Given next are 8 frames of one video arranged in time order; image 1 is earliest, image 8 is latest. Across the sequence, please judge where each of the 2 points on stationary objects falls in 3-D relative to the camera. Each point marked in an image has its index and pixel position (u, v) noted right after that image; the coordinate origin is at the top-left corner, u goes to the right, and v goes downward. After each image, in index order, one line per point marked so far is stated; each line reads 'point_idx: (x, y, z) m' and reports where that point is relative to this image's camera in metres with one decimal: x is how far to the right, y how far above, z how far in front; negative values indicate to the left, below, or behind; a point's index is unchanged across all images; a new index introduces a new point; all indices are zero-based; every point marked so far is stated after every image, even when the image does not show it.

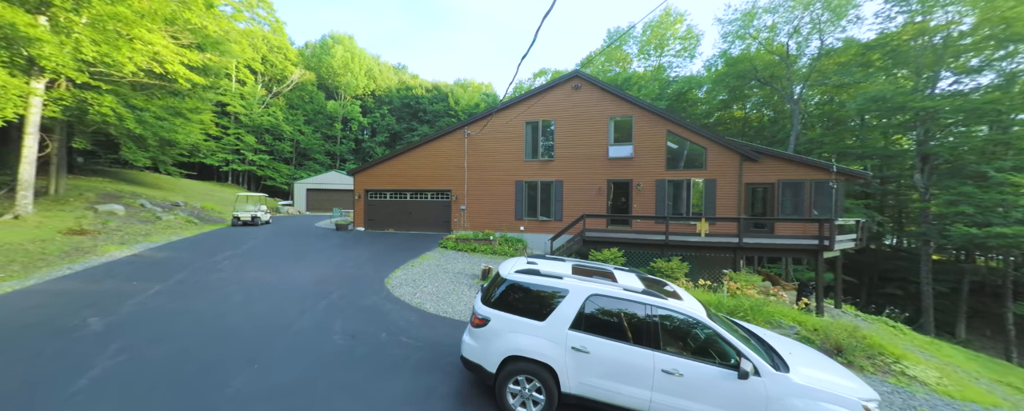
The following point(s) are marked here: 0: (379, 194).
0: (-5.7, +0.5, +12.7) m
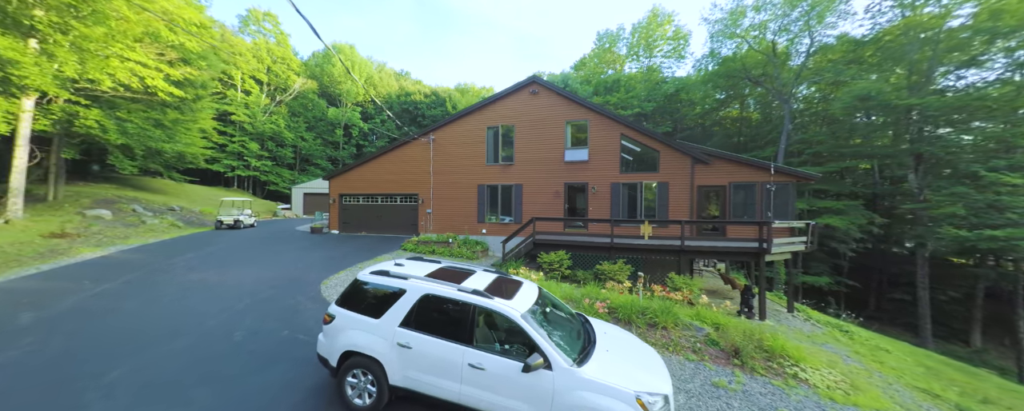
0: (-7.1, +0.3, +13.2) m
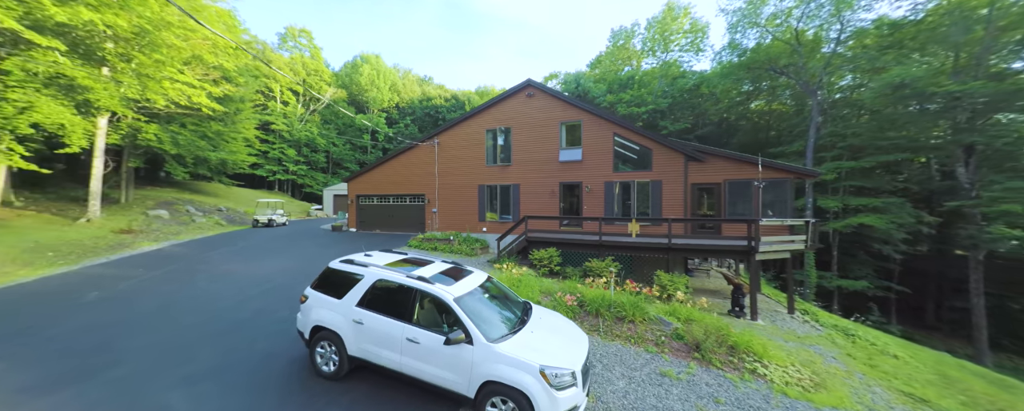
0: (-6.9, +0.3, +14.3) m
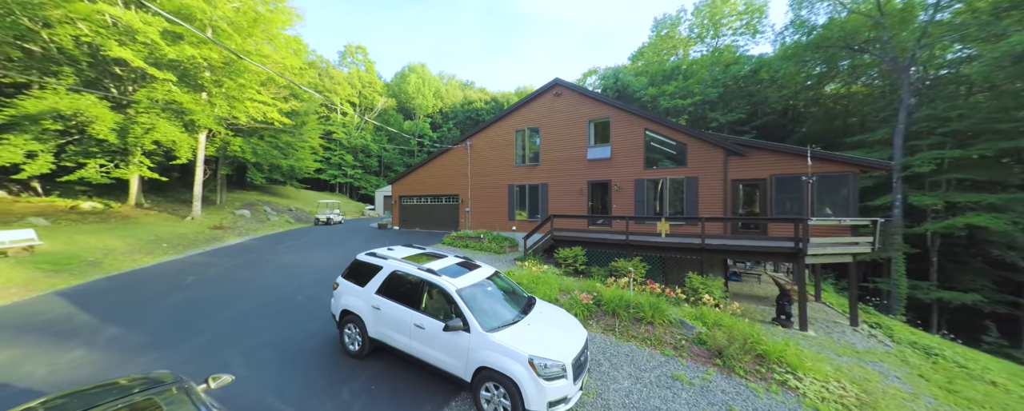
0: (-5.3, +0.3, +15.5) m
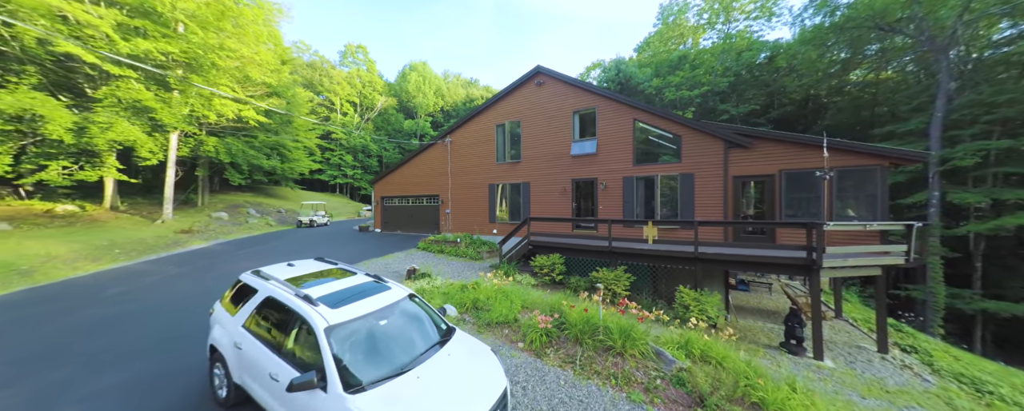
0: (-5.9, +0.2, +14.7) m
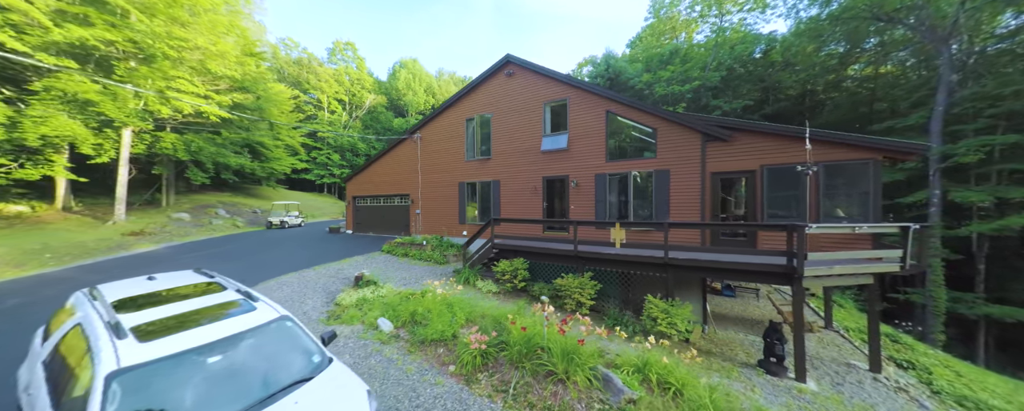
0: (-6.9, +0.3, +13.9) m
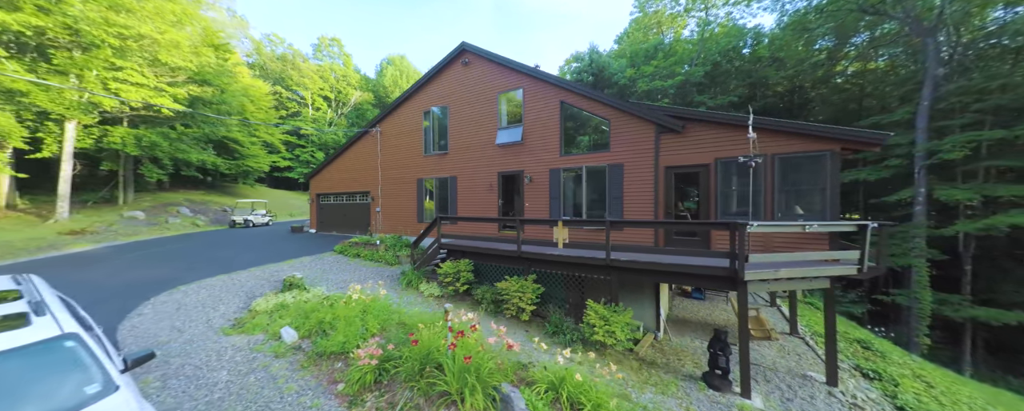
0: (-8.2, +0.3, +13.4) m
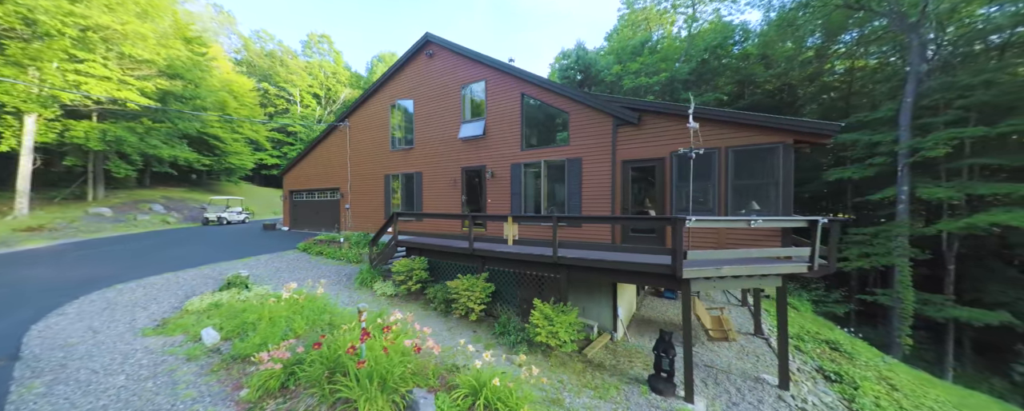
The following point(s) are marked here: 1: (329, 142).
0: (-9.2, +0.5, +13.1) m
1: (-6.9, +2.5, +11.7) m
